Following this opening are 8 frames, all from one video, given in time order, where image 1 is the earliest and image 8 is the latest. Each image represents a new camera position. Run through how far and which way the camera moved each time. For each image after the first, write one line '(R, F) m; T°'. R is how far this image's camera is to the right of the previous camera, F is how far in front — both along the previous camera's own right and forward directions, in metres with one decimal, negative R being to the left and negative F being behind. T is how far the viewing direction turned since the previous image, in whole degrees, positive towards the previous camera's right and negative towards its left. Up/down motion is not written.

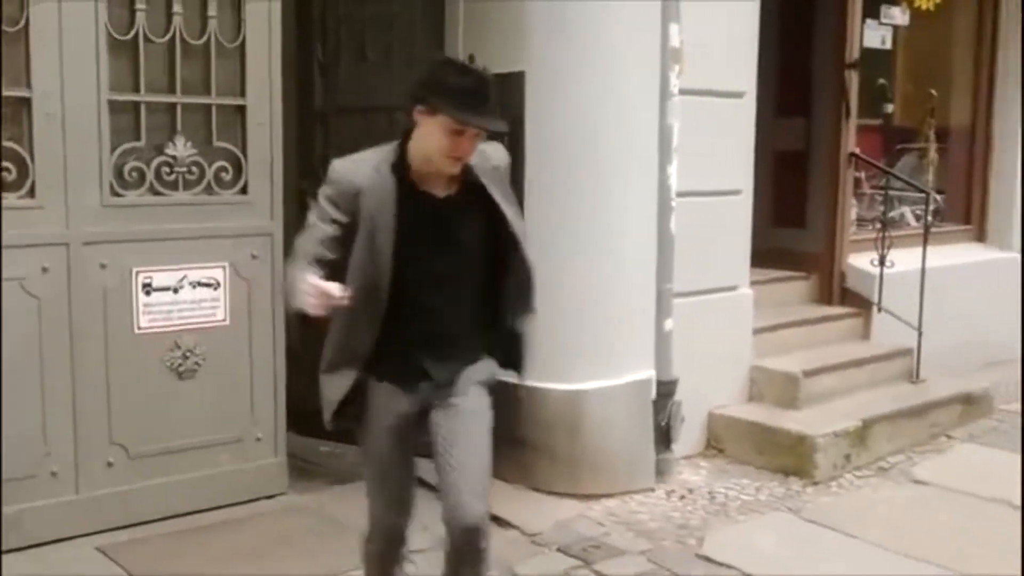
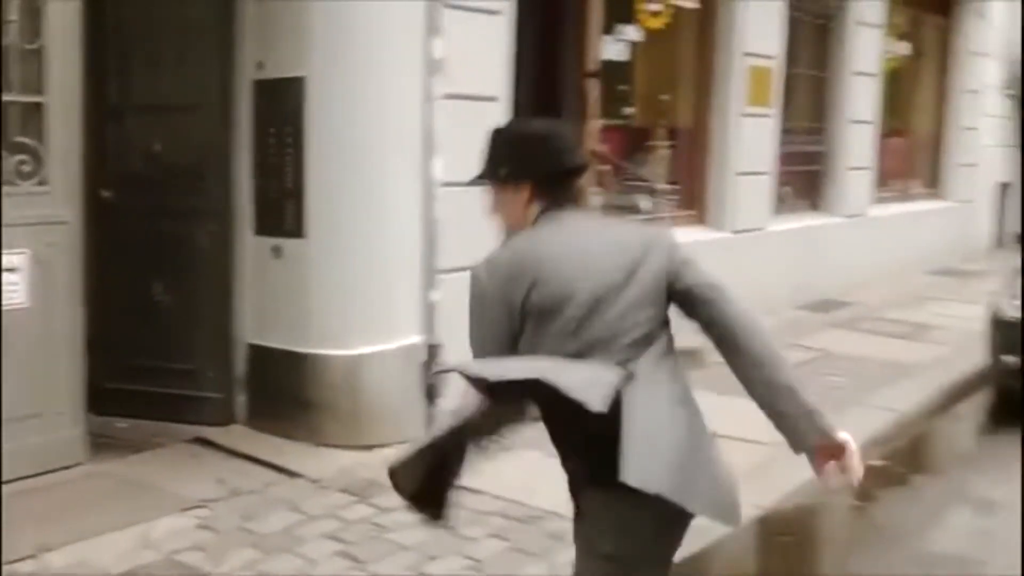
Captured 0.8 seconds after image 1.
(-0.2, -0.8) m; +10°
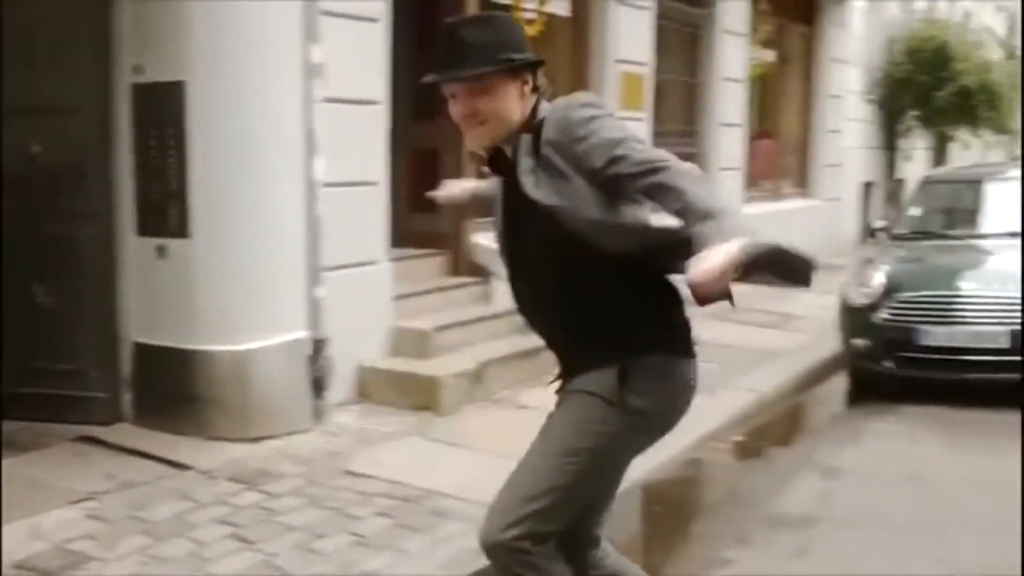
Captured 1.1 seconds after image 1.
(0.0, -0.2) m; +4°
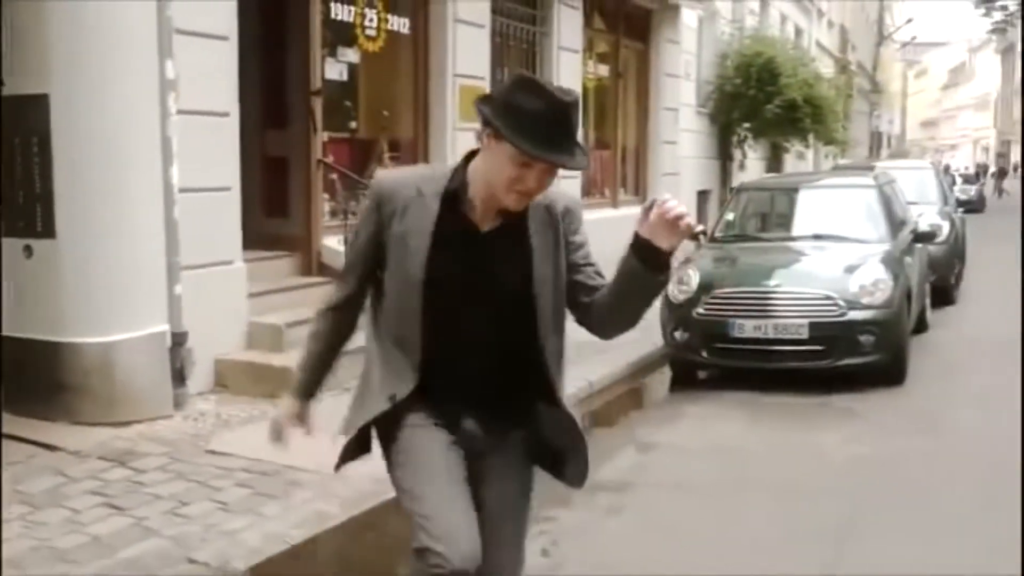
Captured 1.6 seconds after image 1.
(0.0, -0.6) m; +5°
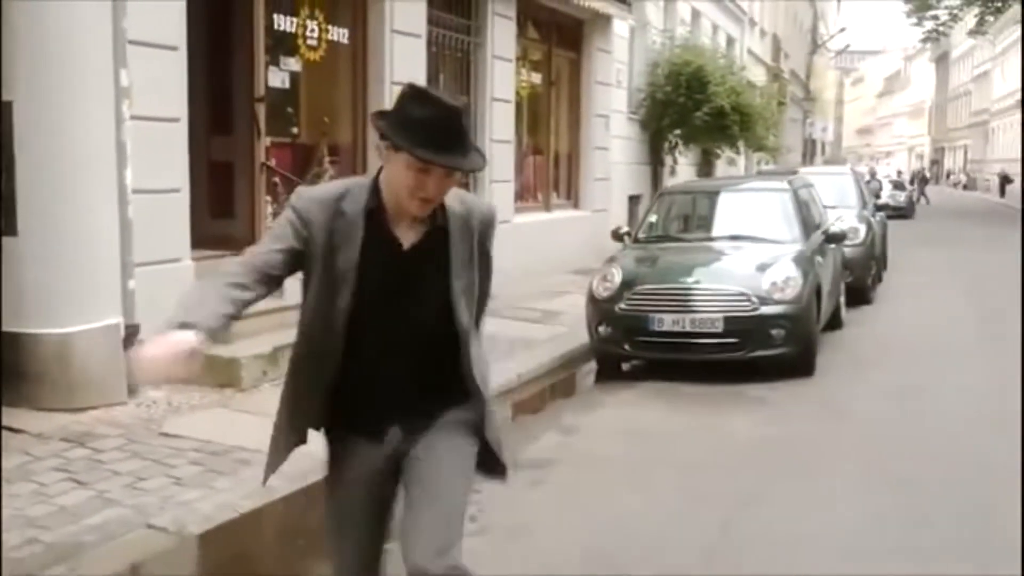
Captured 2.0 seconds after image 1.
(0.0, -0.5) m; +2°
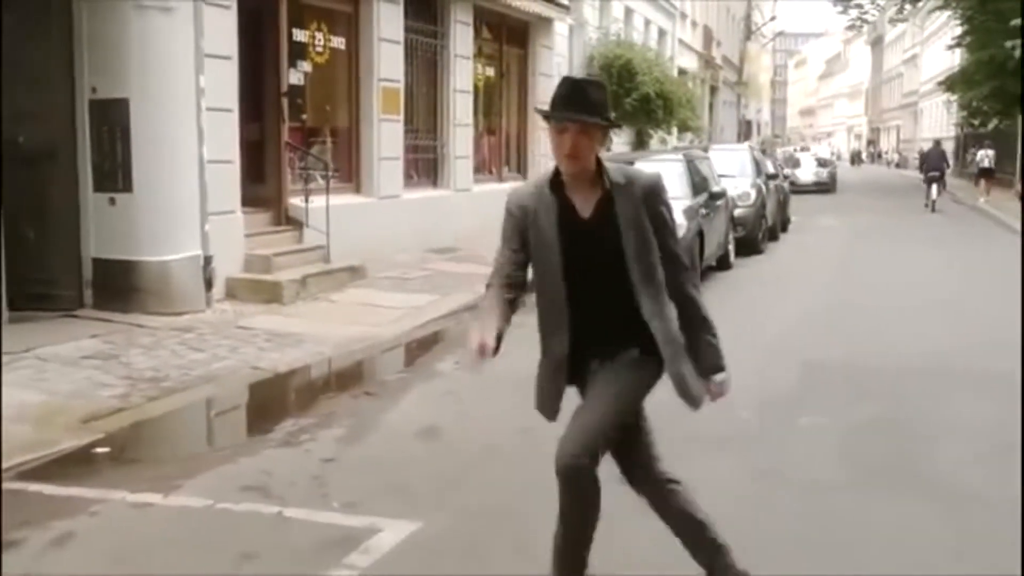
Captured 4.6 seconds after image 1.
(-0.1, -2.9) m; +2°
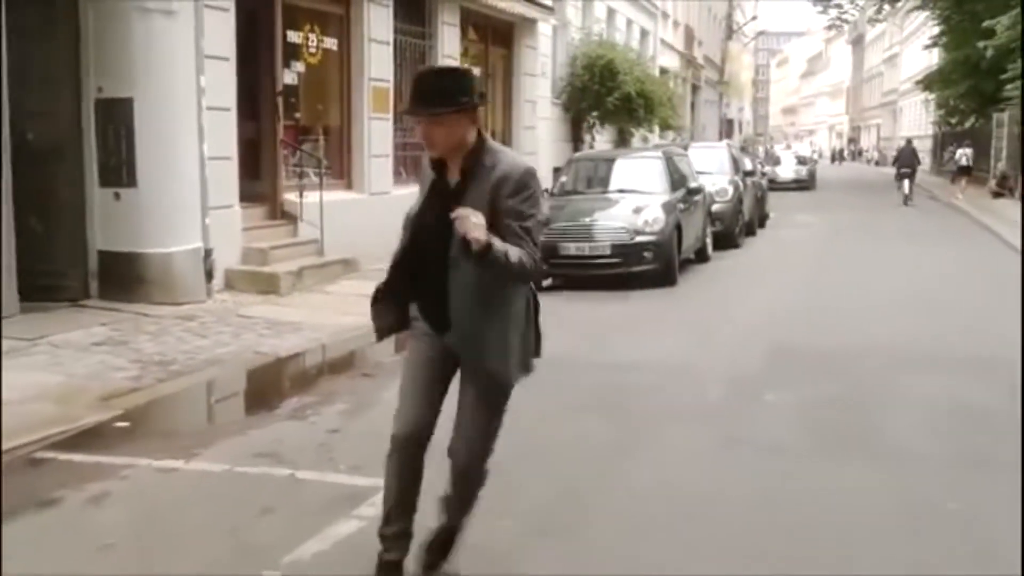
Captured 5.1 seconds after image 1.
(0.0, -0.5) m; +1°
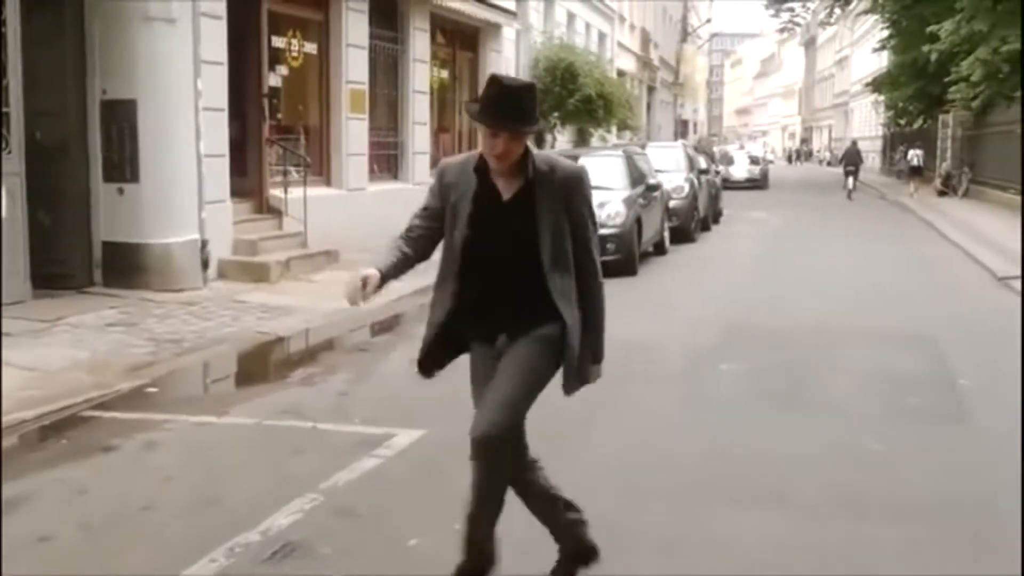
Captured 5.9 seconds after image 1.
(-0.1, -0.9) m; +2°
